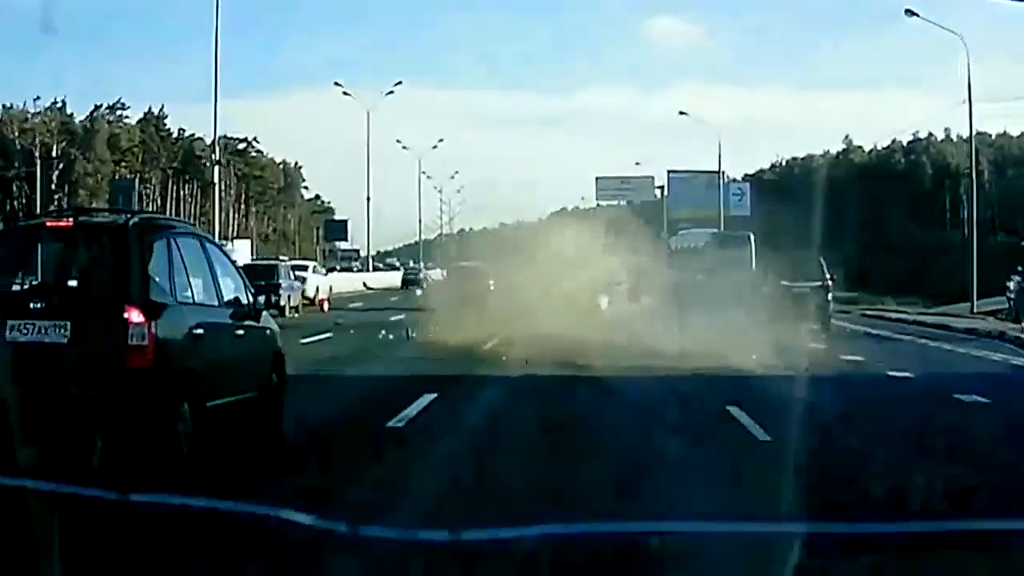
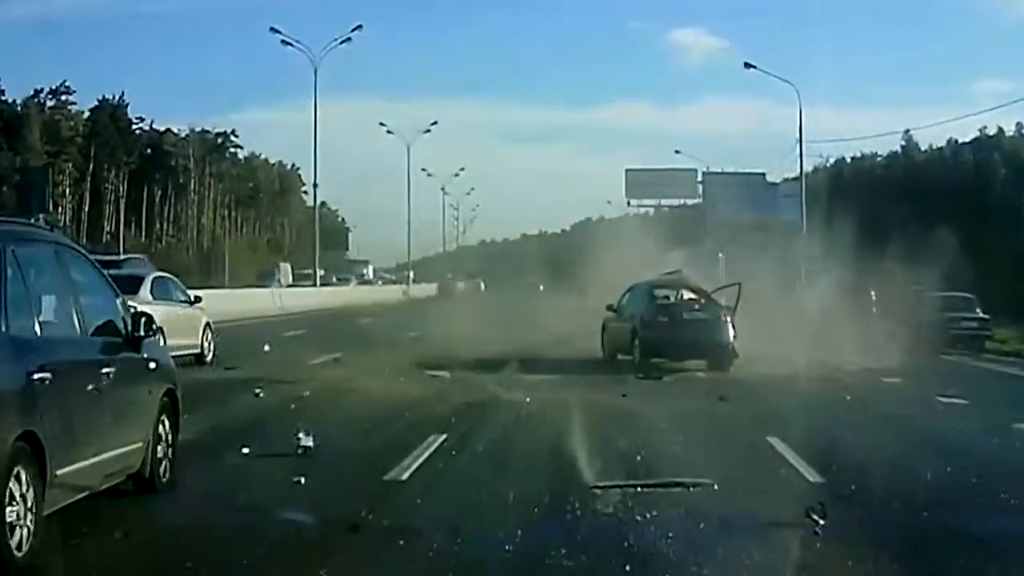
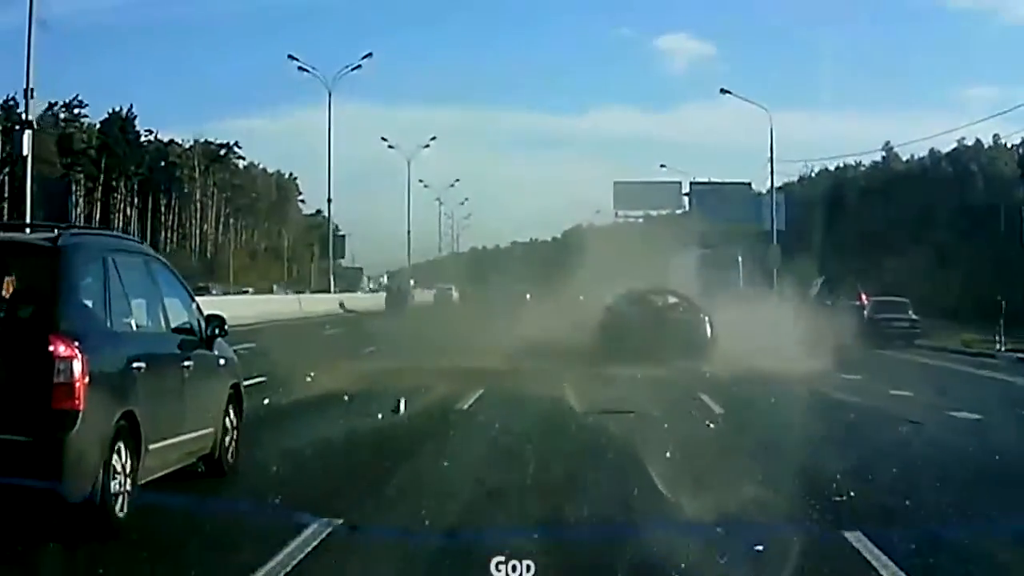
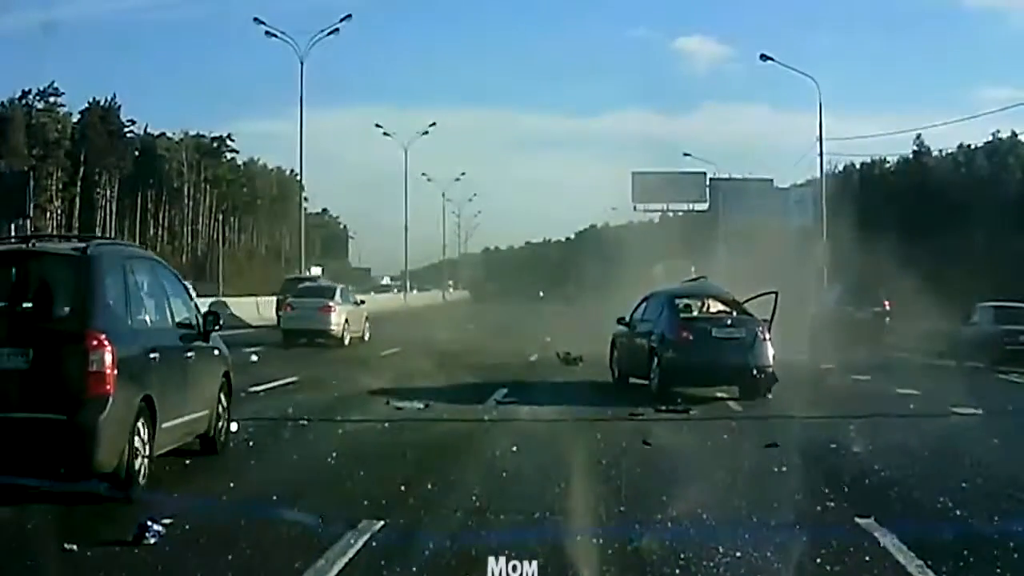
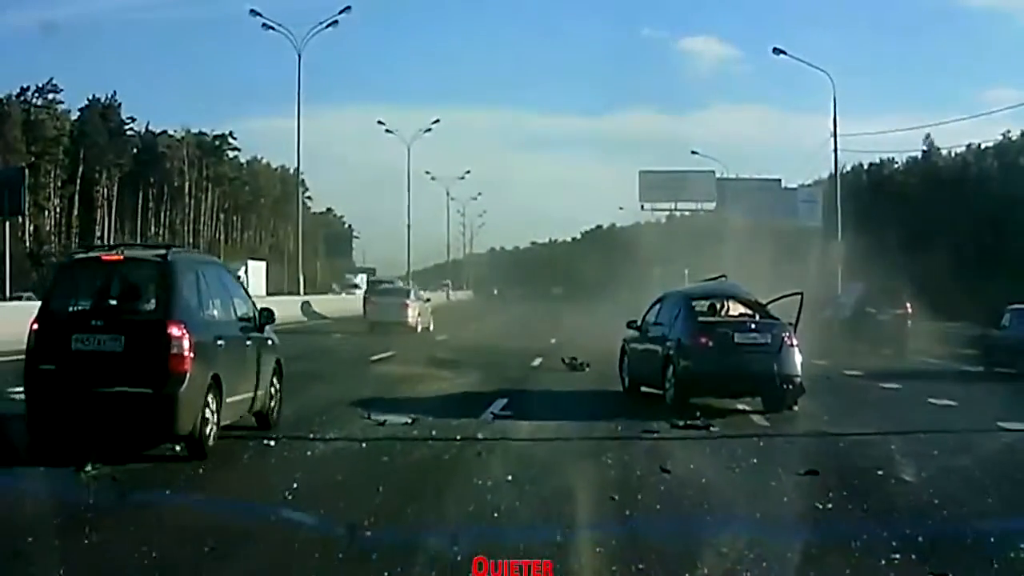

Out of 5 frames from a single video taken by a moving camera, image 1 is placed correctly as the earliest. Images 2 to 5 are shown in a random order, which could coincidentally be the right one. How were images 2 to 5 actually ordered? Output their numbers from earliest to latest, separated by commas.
3, 2, 4, 5
